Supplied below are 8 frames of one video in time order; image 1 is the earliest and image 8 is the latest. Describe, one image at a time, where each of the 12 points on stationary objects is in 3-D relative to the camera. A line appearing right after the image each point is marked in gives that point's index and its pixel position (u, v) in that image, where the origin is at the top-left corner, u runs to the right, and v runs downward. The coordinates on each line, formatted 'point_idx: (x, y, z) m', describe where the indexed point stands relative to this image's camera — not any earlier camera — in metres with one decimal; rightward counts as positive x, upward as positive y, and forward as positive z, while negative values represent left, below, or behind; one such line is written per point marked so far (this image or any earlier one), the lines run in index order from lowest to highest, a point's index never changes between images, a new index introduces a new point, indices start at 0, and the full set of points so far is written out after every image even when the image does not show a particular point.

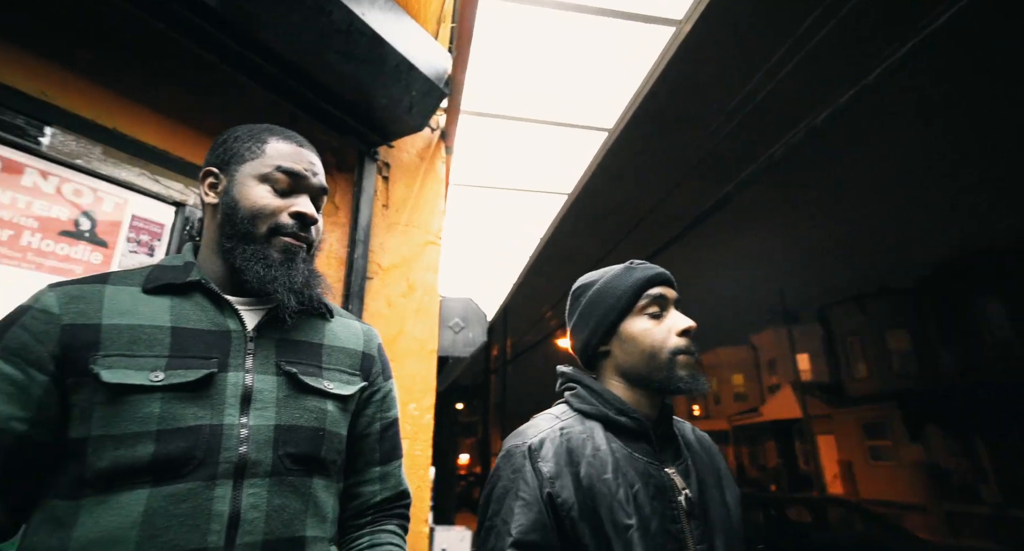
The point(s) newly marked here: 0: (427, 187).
0: (-0.4, +0.4, +2.5) m
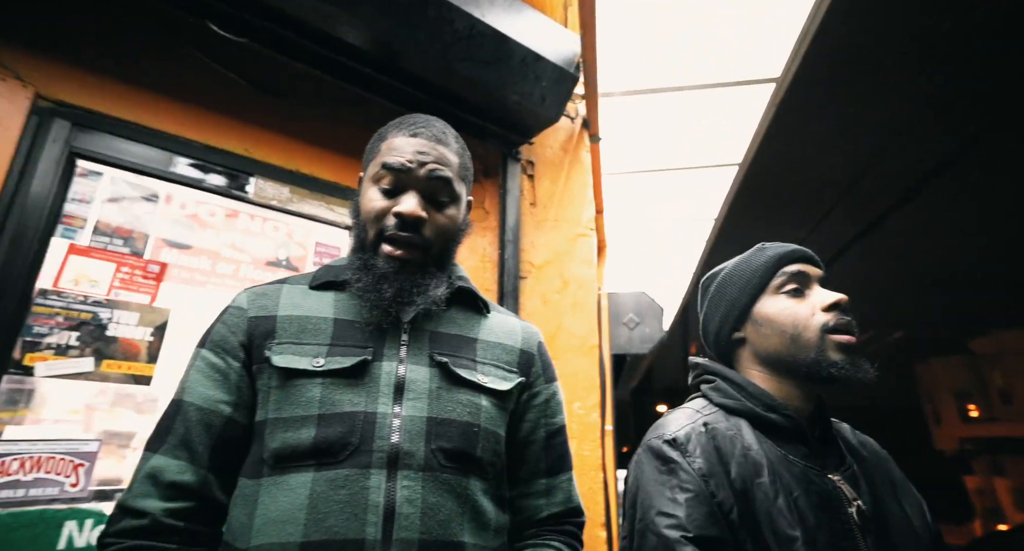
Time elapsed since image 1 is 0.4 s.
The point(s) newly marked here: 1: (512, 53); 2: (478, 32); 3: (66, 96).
0: (+0.3, +0.5, +2.4) m
1: (0.0, +0.9, +1.9) m
2: (-0.1, +0.9, +1.9) m
3: (-1.4, +0.6, +1.6) m
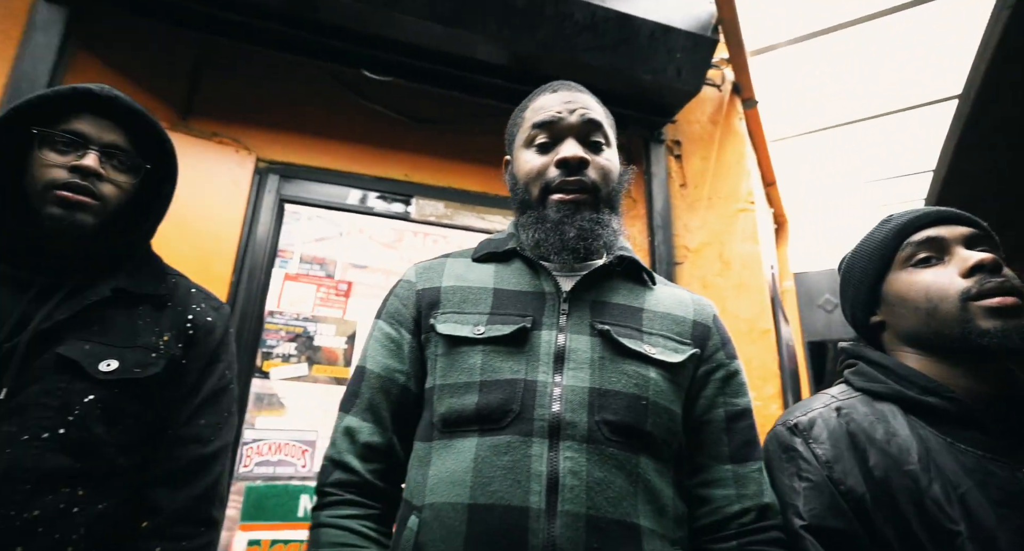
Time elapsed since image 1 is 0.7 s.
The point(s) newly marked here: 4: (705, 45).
0: (+1.0, +0.6, +2.2) m
1: (+0.5, +0.9, +1.9) m
2: (+0.3, +0.9, +1.8) m
3: (-0.9, +0.5, +1.9) m
4: (+0.8, +0.9, +1.9) m
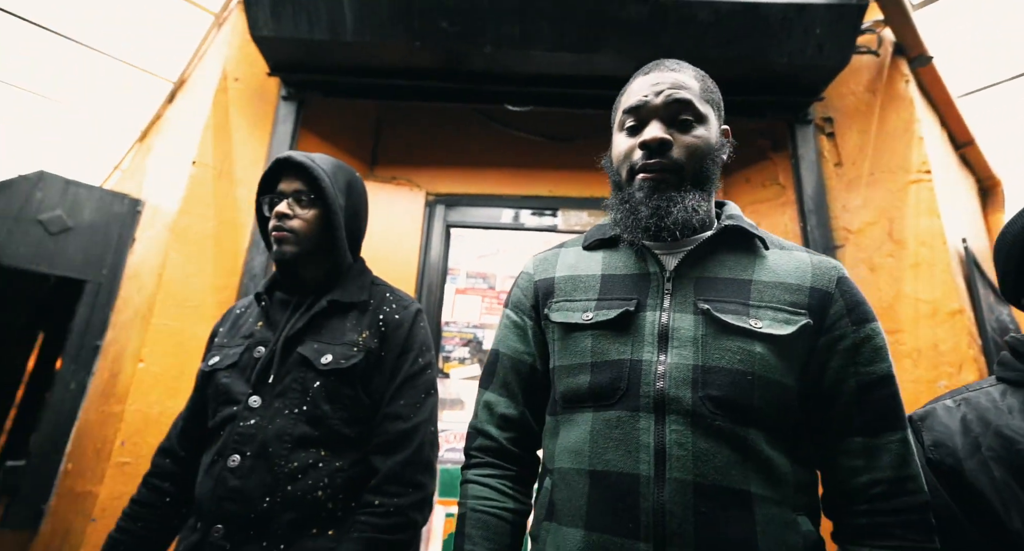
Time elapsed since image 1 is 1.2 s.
0: (+1.6, +0.6, +2.0) m
1: (+1.0, +1.0, +1.8) m
2: (+0.8, +1.0, +1.8) m
3: (-0.3, +0.4, +2.3) m
4: (+1.2, +1.0, +1.8) m
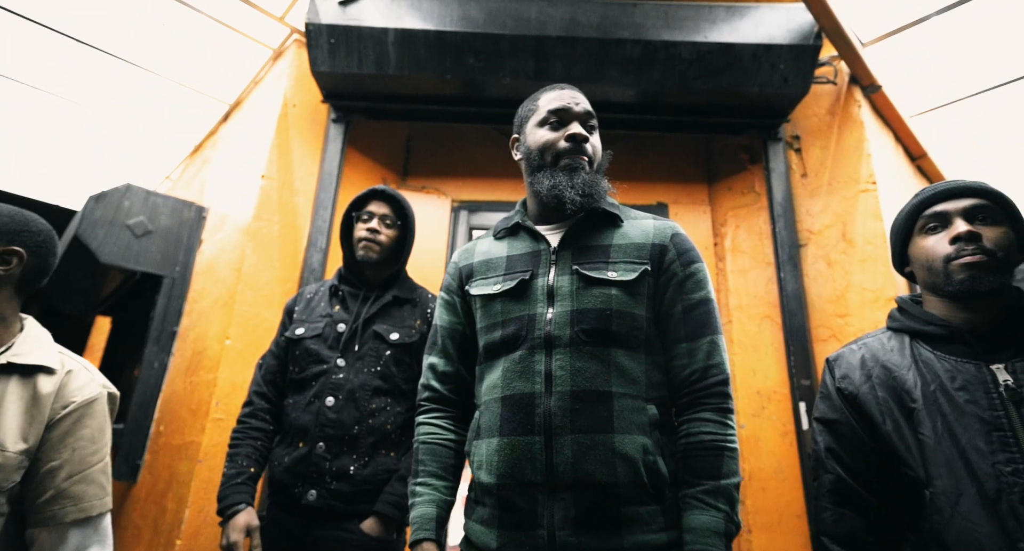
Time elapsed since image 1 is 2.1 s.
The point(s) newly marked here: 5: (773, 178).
0: (+1.6, +0.7, +2.4) m
1: (+1.0, +1.0, +2.2) m
2: (+0.9, +1.0, +2.2) m
3: (-0.2, +0.4, +2.7) m
4: (+1.3, +1.0, +2.2) m
5: (+1.3, +0.5, +2.4) m
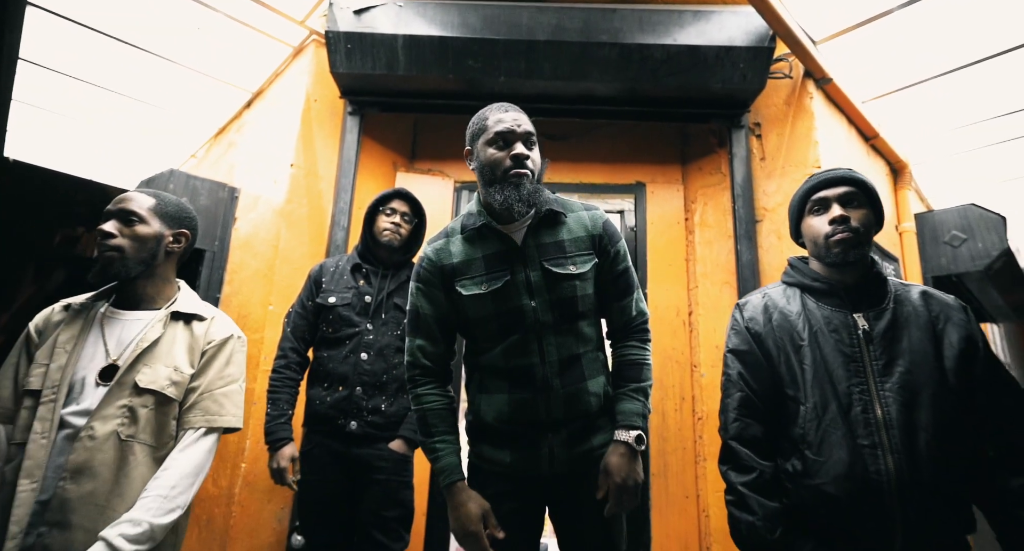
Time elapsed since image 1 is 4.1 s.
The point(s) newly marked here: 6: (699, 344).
0: (+1.6, +0.8, +2.7) m
1: (+1.0, +1.1, +2.5) m
2: (+0.8, +1.1, +2.5) m
3: (-0.3, +0.6, +3.1) m
4: (+1.3, +1.1, +2.5) m
5: (+1.2, +0.6, +2.7) m
6: (+1.0, -0.4, +2.7) m
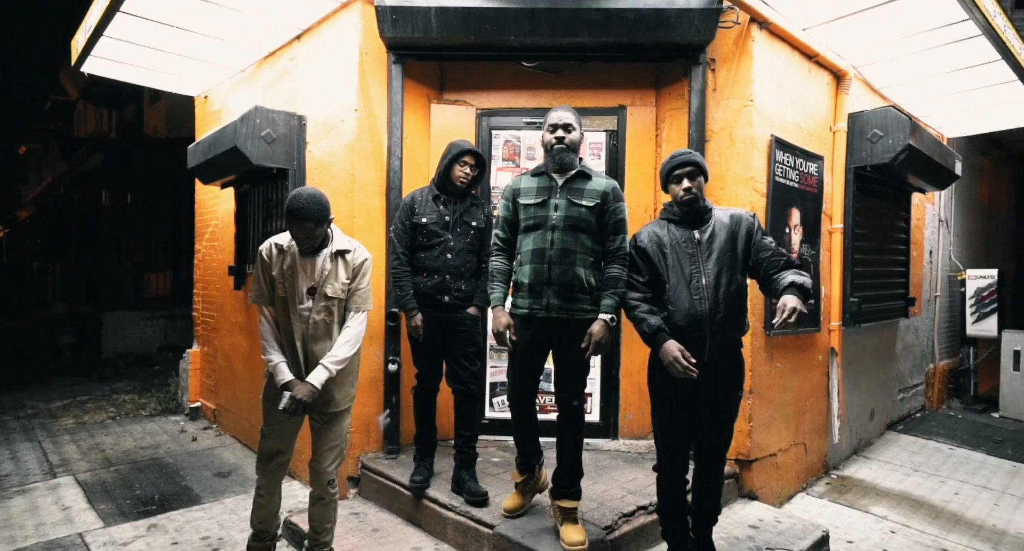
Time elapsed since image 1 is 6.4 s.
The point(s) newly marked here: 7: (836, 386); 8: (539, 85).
0: (+1.7, +1.5, +3.5) m
1: (+1.0, +1.7, +3.2) m
2: (+0.9, +1.7, +3.3) m
3: (-0.2, +1.3, +3.9) m
4: (+1.3, +1.7, +3.2) m
5: (+1.3, +1.3, +3.6) m
6: (+1.1, +0.3, +3.9) m
7: (+2.9, -1.0, +4.5) m
8: (+0.2, +1.5, +3.9) m
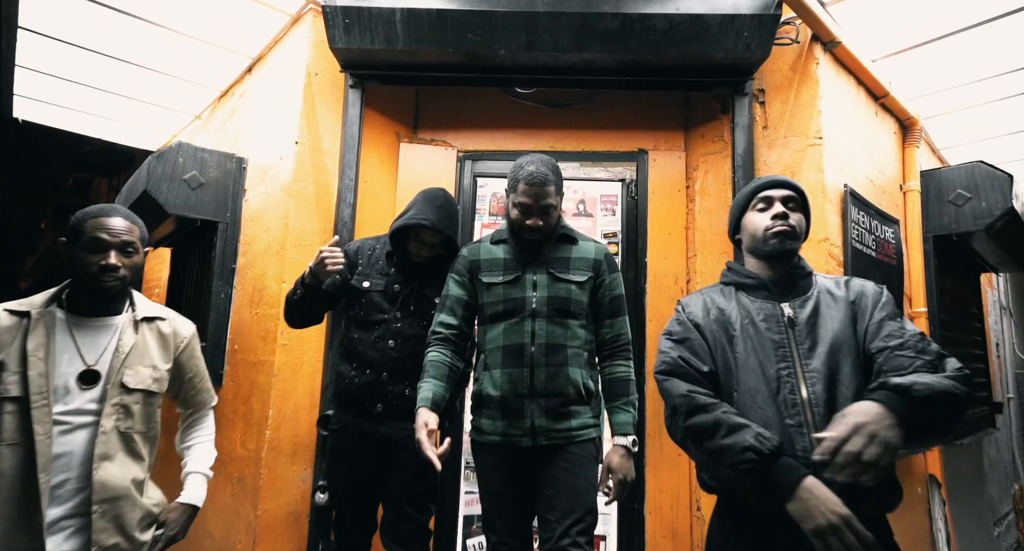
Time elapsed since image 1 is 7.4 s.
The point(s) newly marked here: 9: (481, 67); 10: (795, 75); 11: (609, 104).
0: (+1.6, +1.0, +2.7) m
1: (+1.0, +1.3, +2.5) m
2: (+0.8, +1.3, +2.5) m
3: (-0.3, +0.8, +3.1) m
4: (+1.3, +1.3, +2.4) m
5: (+1.2, +0.8, +2.7) m
6: (+1.0, -0.2, +2.8) m
7: (+2.8, -1.7, +3.2) m
8: (+0.2, +1.0, +3.1) m
9: (-0.2, +1.2, +2.7) m
10: (+1.6, +1.1, +2.7) m
11: (+0.6, +1.1, +3.1) m
